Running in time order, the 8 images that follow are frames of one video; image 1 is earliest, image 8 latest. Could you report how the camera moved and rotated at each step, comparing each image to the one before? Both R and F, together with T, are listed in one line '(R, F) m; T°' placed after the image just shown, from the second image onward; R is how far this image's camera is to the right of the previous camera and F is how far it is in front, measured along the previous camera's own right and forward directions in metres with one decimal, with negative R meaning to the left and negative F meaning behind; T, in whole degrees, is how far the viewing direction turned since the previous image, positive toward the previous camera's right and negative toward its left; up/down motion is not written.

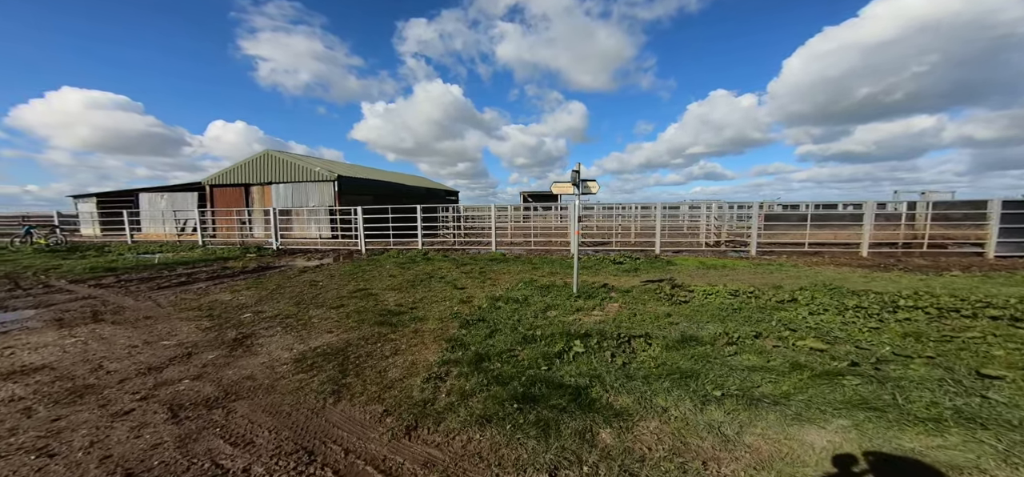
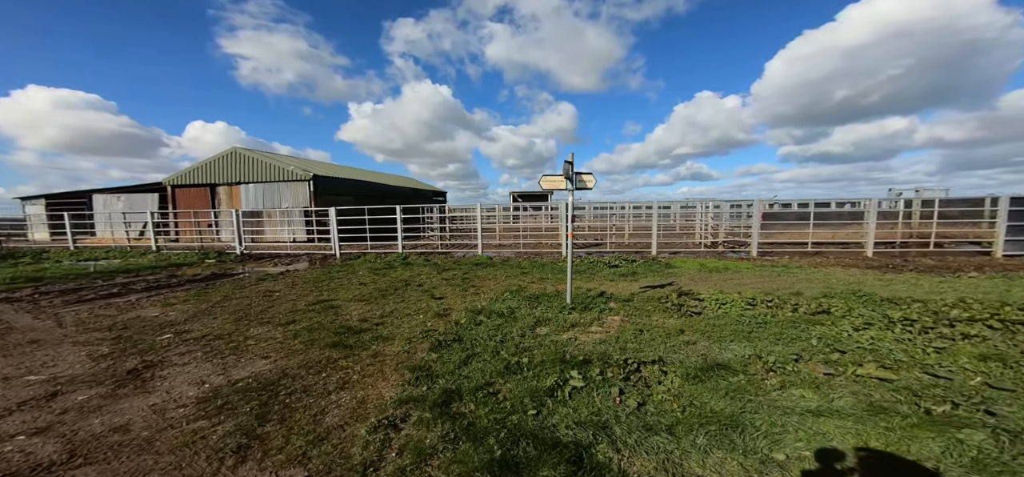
(+0.1, +1.0) m; +2°
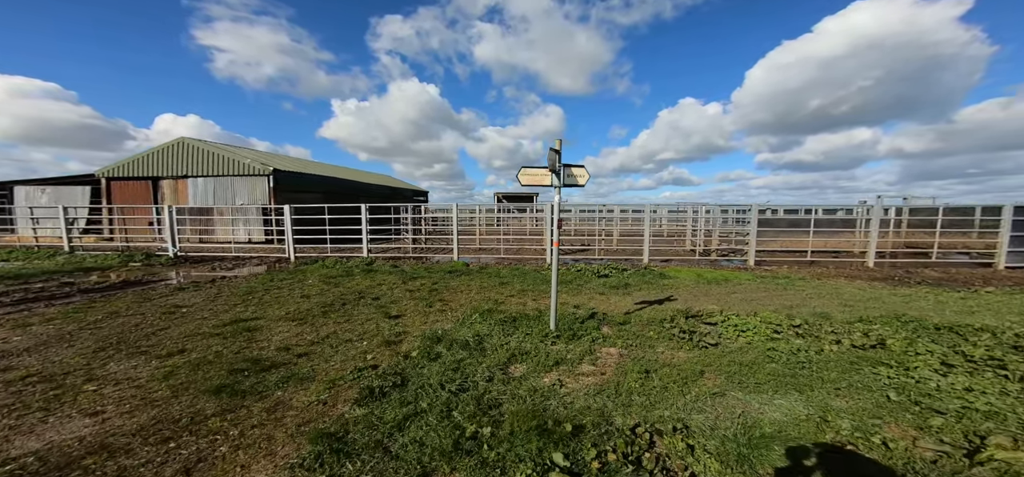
(+0.1, +1.3) m; +3°
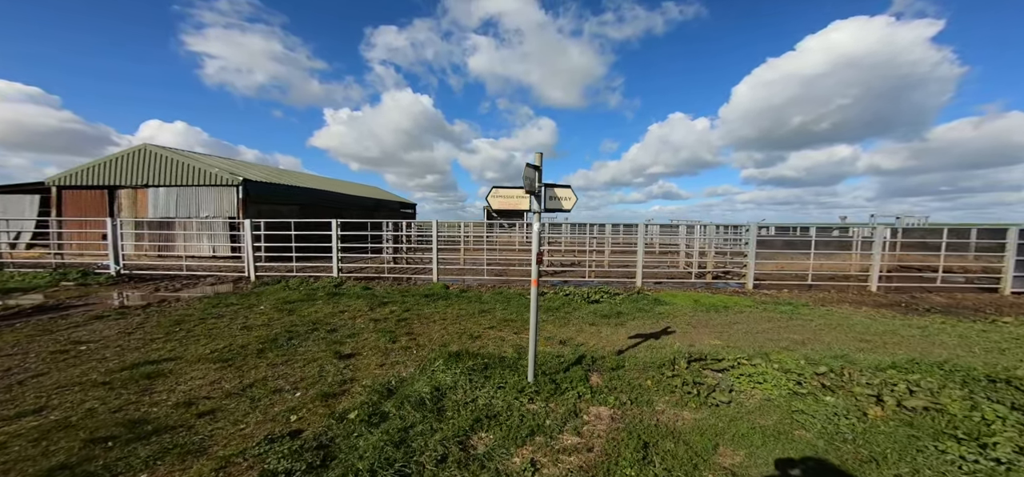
(+0.2, +0.8) m; +2°
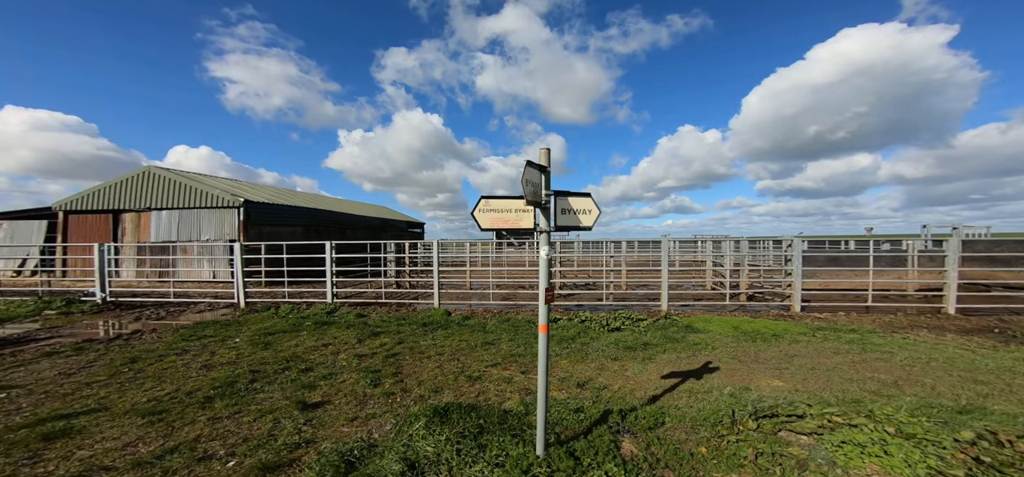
(+0.1, +1.0) m; -2°
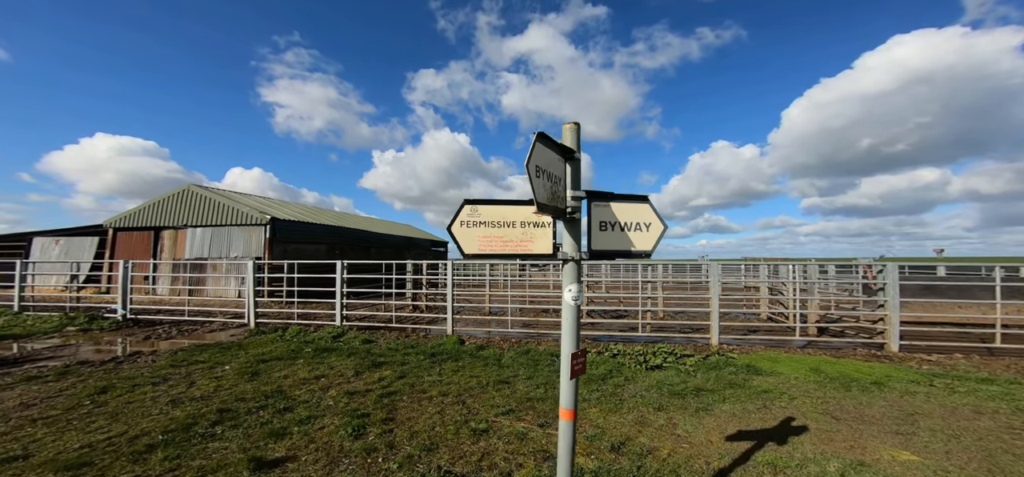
(+0.2, +1.0) m; -5°
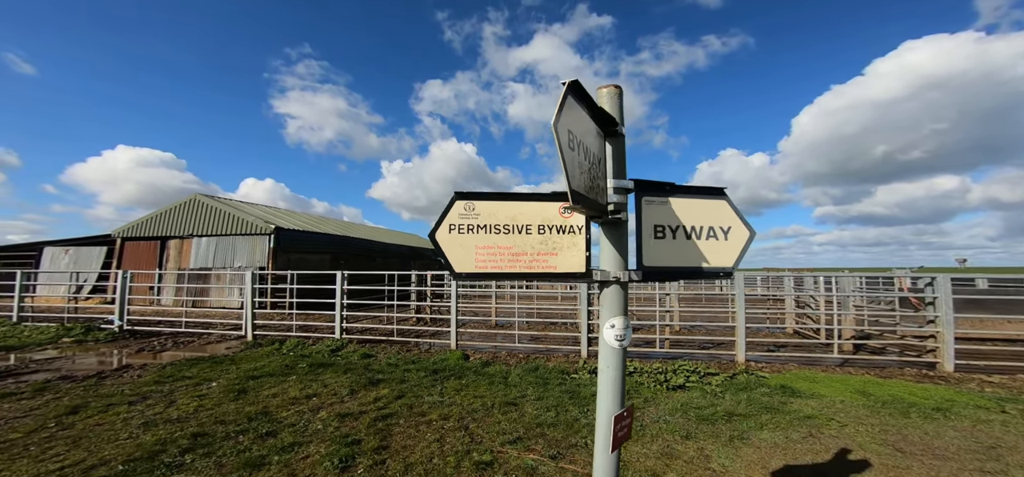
(0.0, +0.5) m; -1°
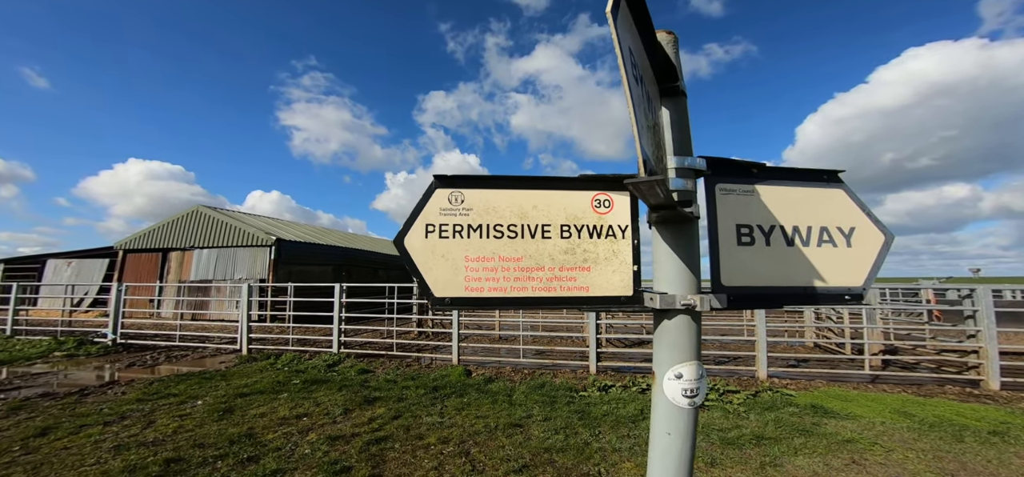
(0.0, +0.3) m; -1°
